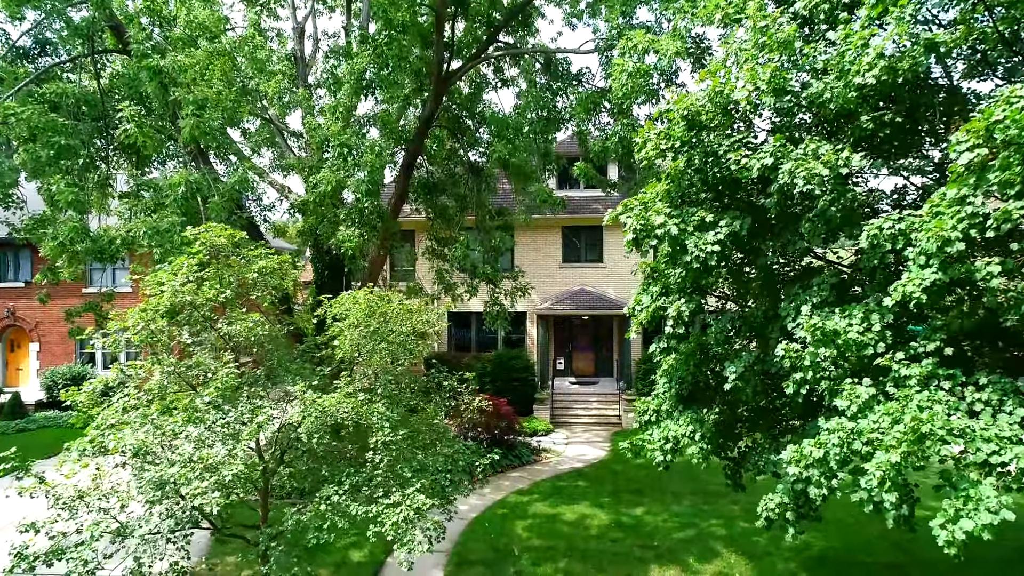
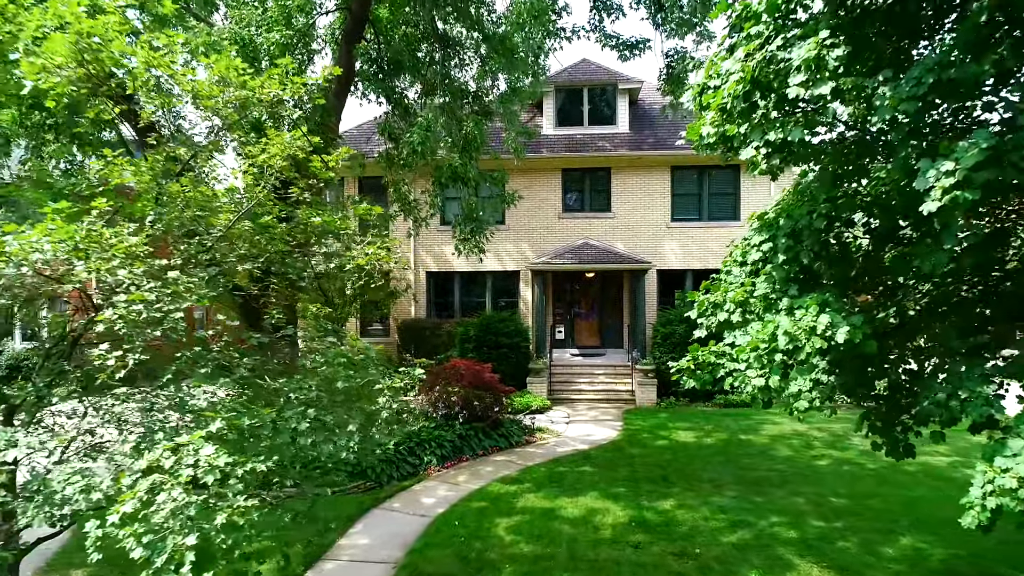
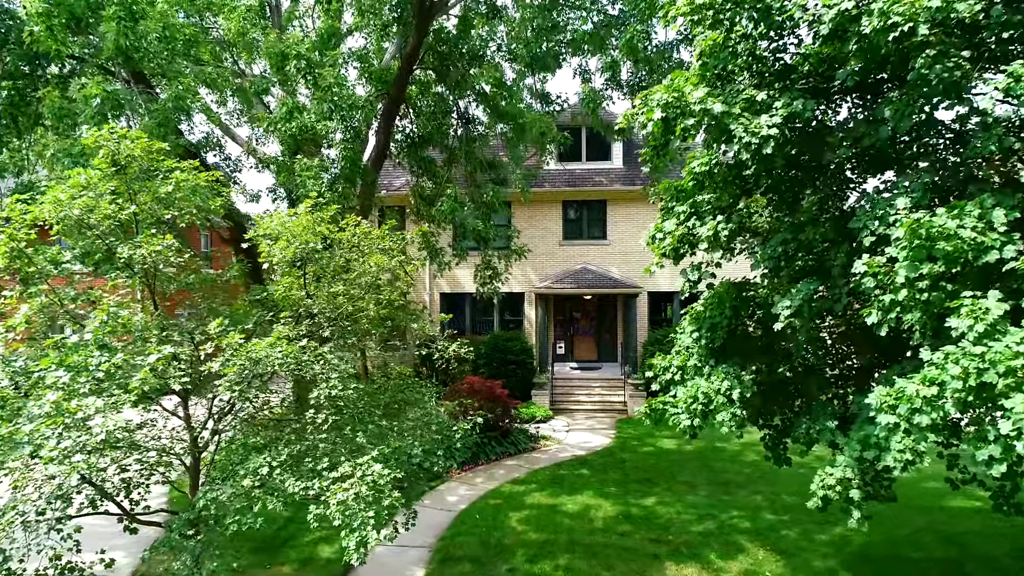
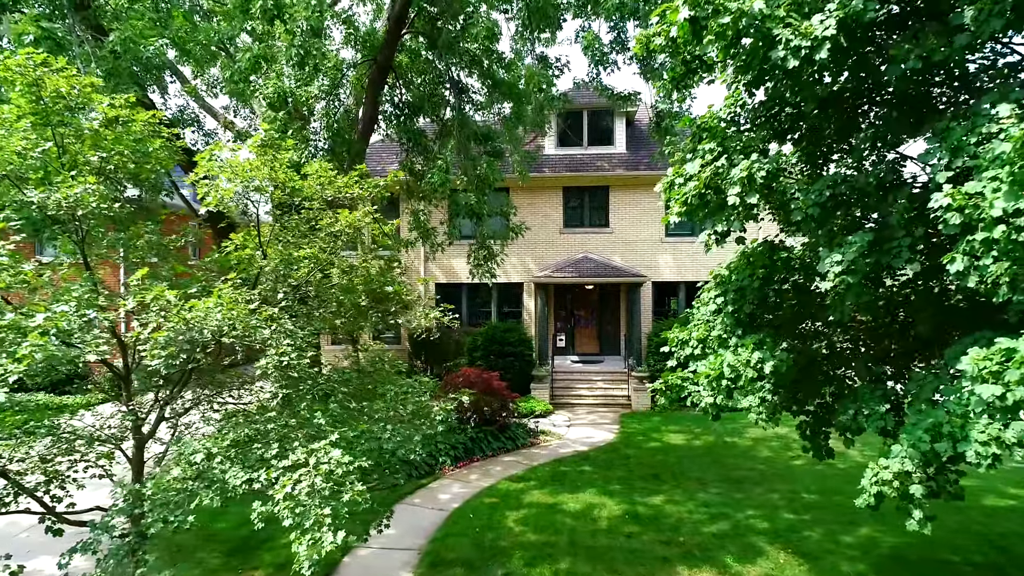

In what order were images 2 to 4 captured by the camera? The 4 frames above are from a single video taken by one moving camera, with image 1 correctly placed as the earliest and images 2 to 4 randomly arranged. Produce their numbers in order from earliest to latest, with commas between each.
3, 4, 2
